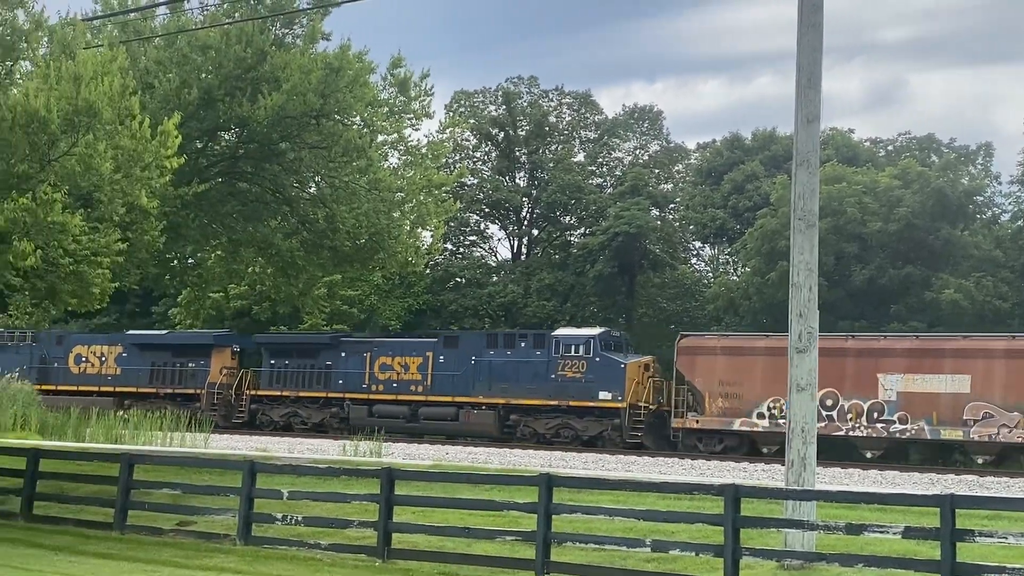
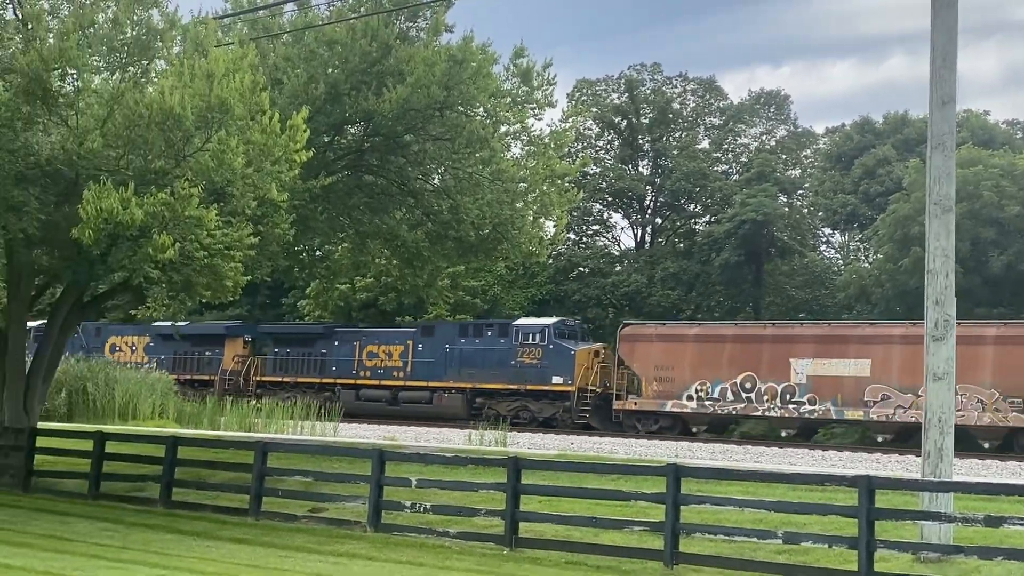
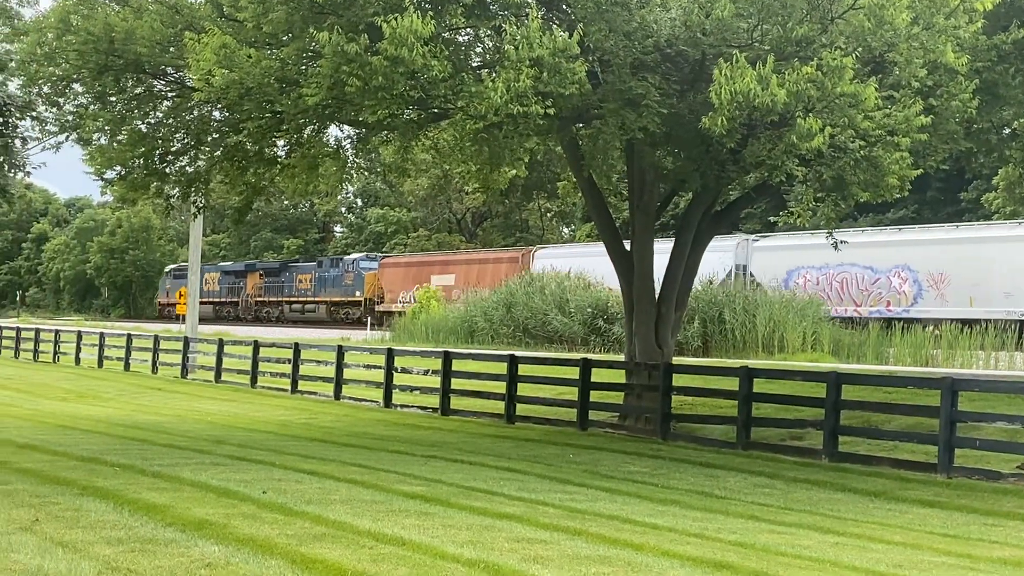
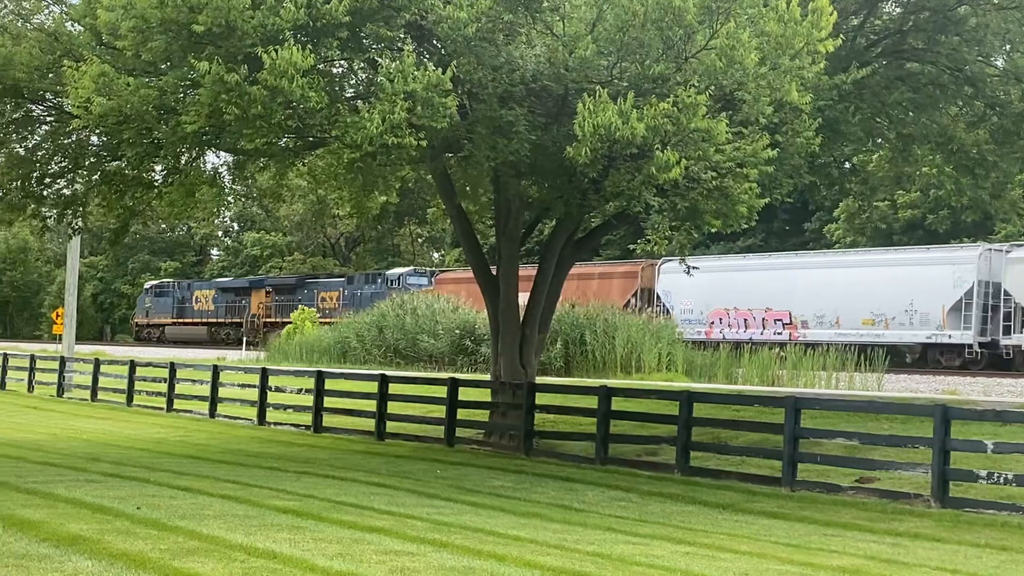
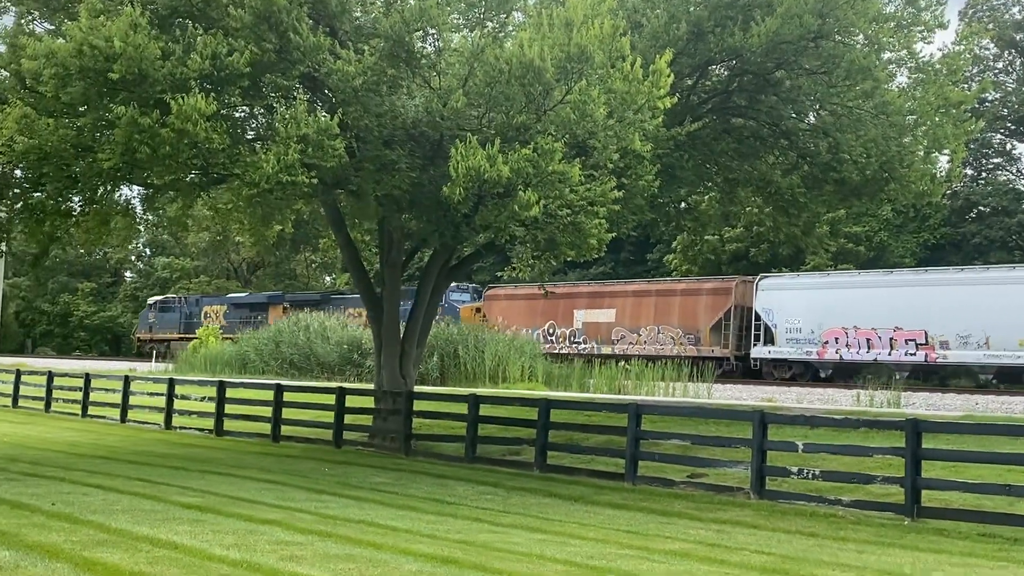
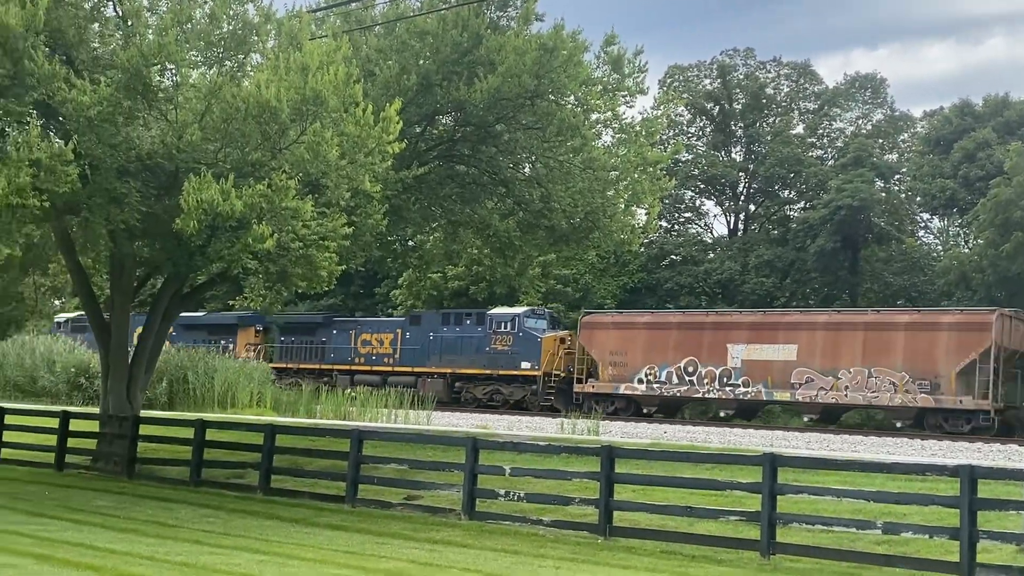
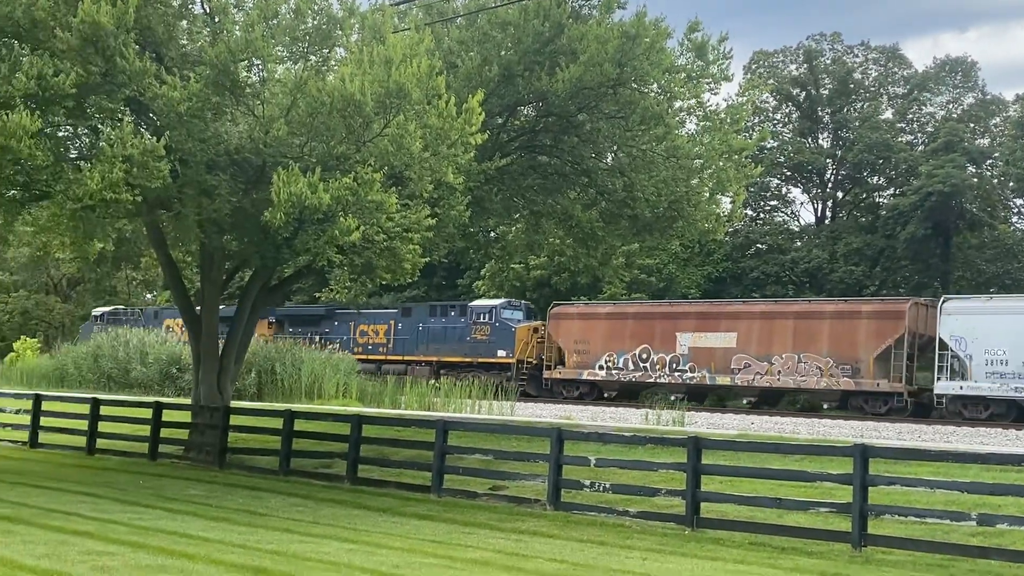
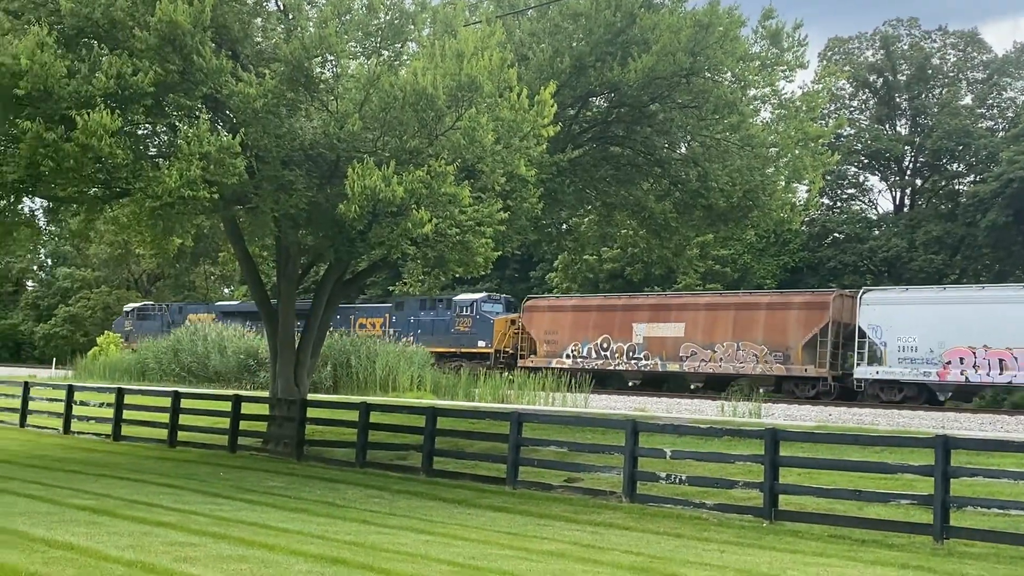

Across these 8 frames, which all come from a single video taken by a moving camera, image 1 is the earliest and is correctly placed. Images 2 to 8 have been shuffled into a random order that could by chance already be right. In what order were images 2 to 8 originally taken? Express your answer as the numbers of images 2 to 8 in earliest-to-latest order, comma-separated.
2, 6, 7, 8, 5, 4, 3
